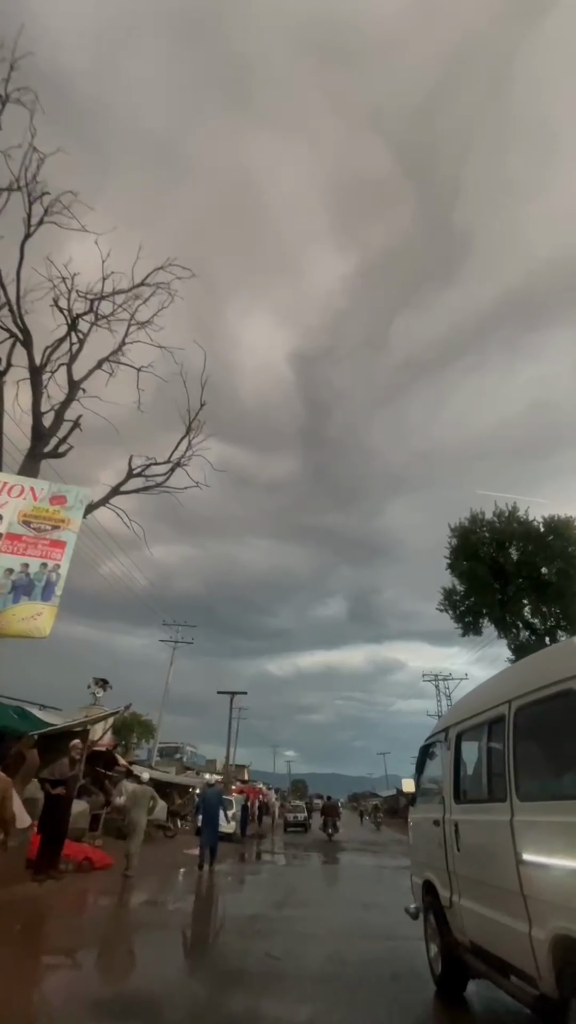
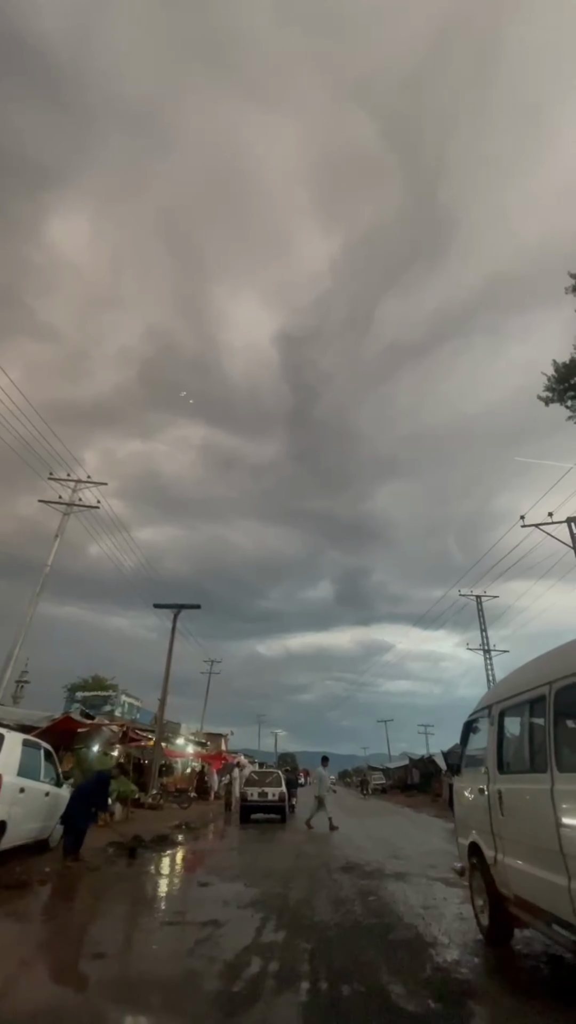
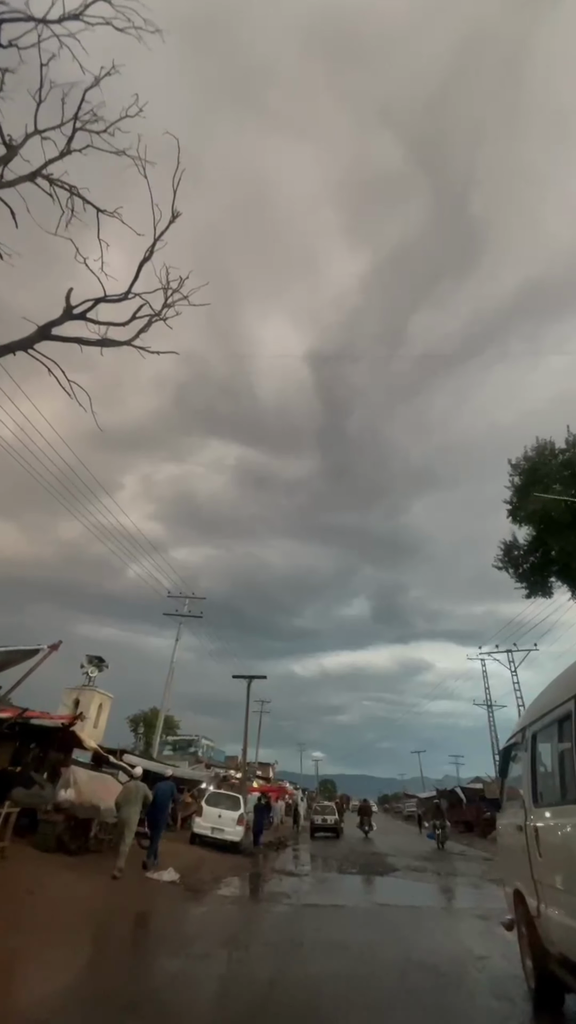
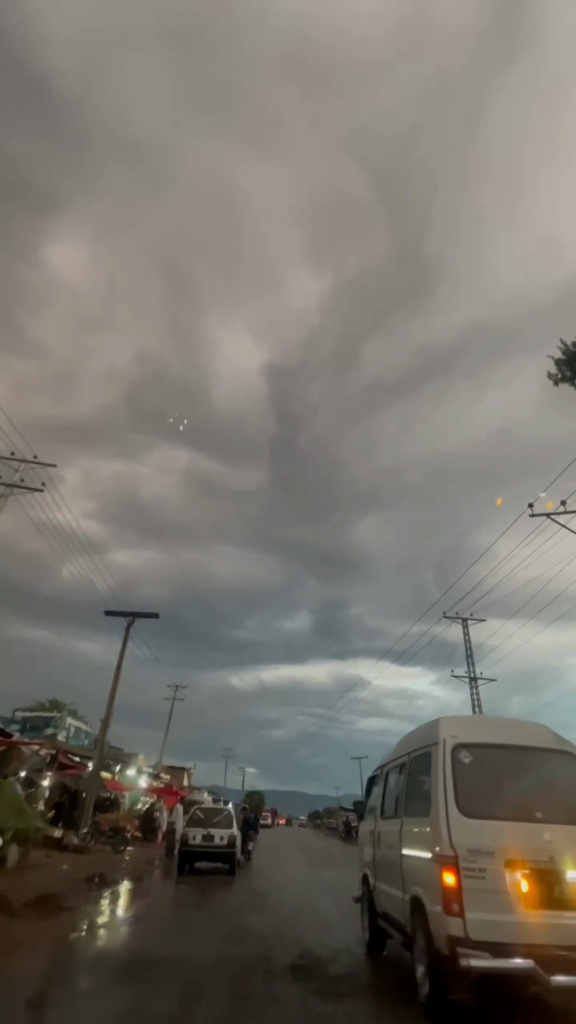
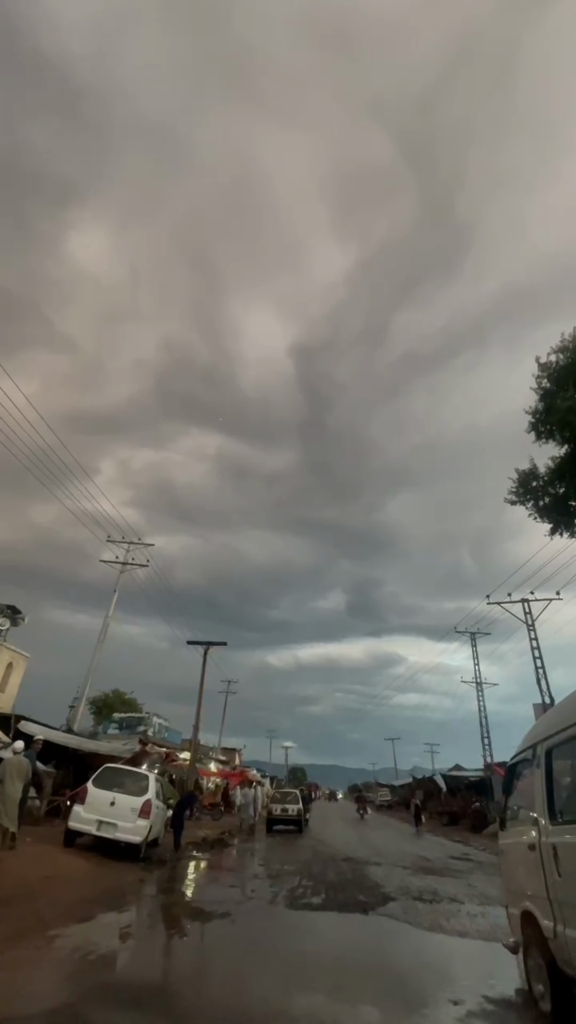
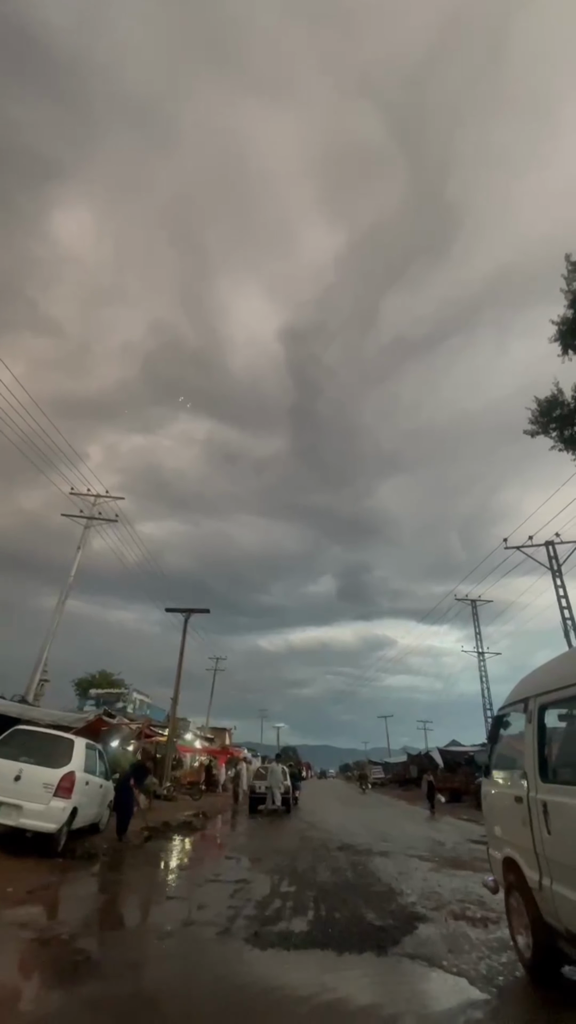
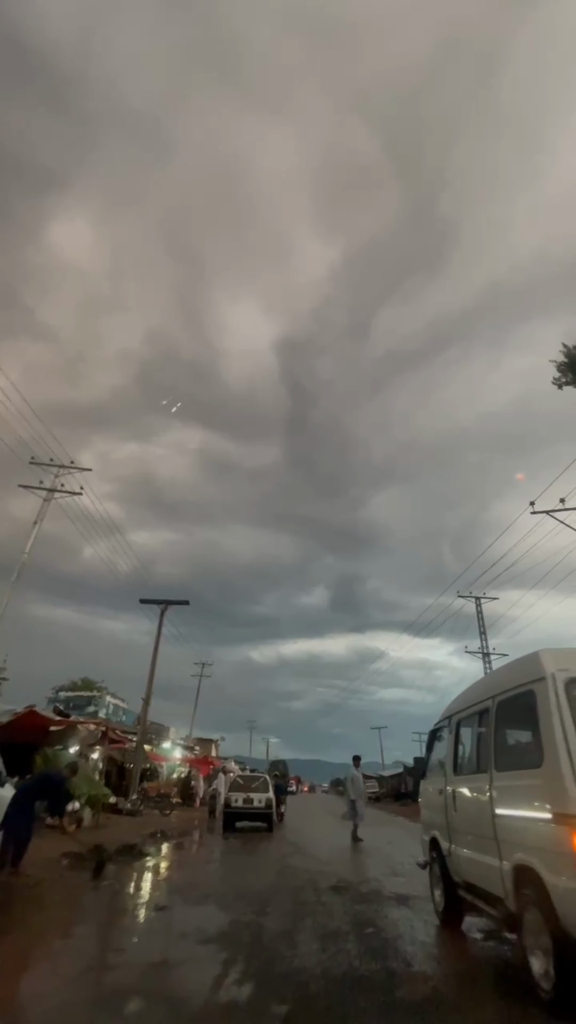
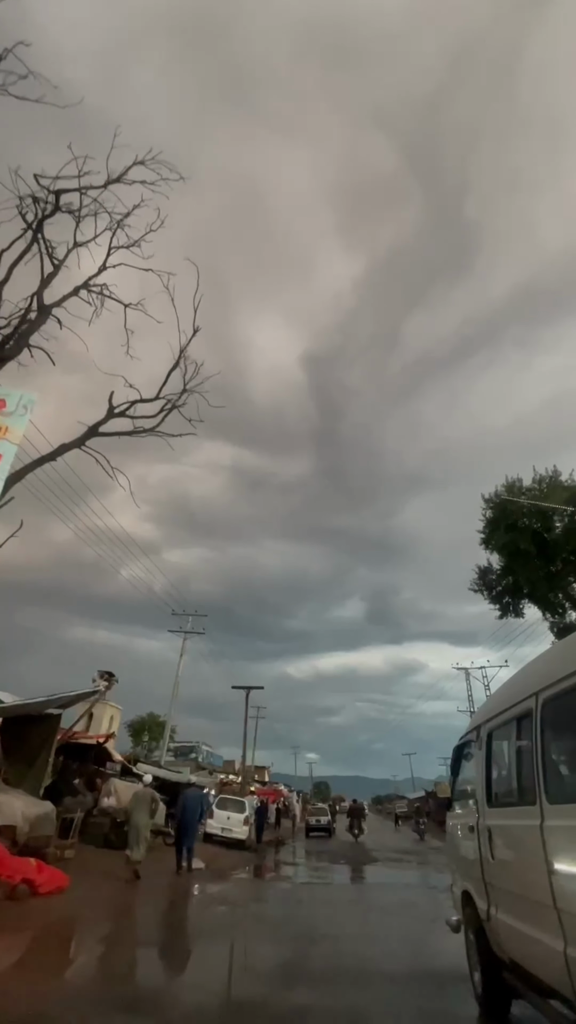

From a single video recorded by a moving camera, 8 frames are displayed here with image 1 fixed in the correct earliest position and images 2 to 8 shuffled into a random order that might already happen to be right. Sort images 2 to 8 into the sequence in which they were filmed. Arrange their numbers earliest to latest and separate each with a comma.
8, 3, 5, 6, 2, 7, 4
